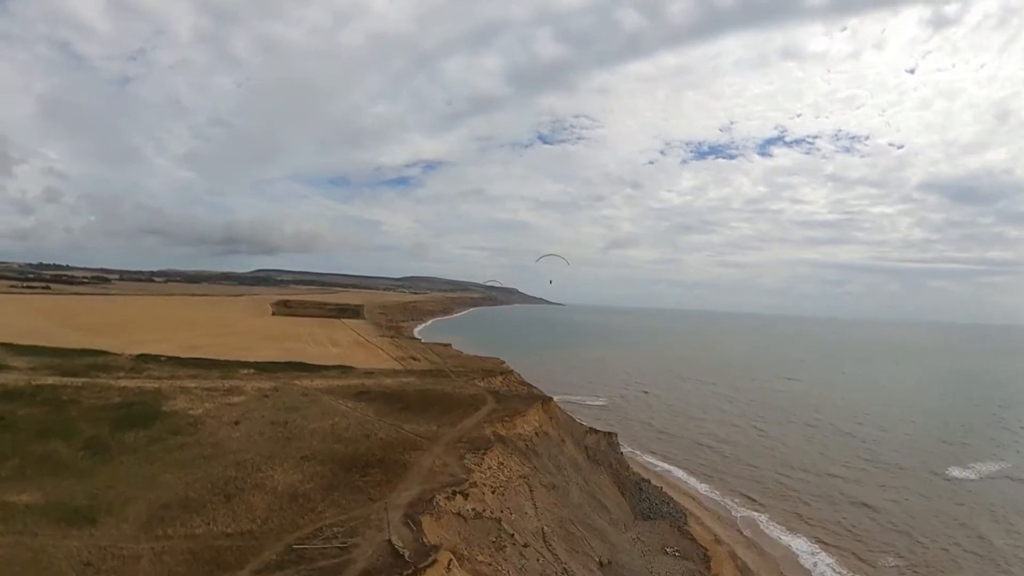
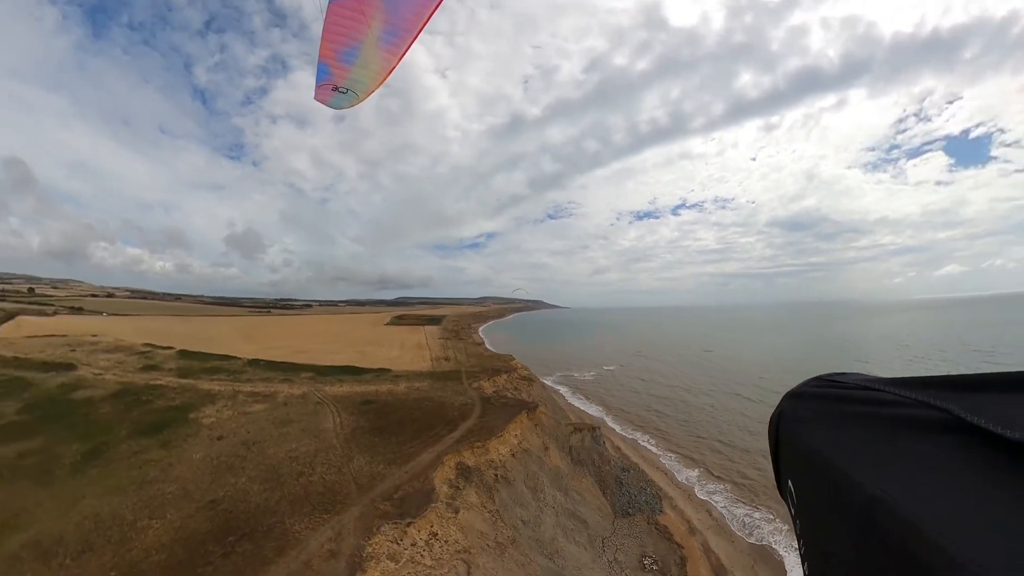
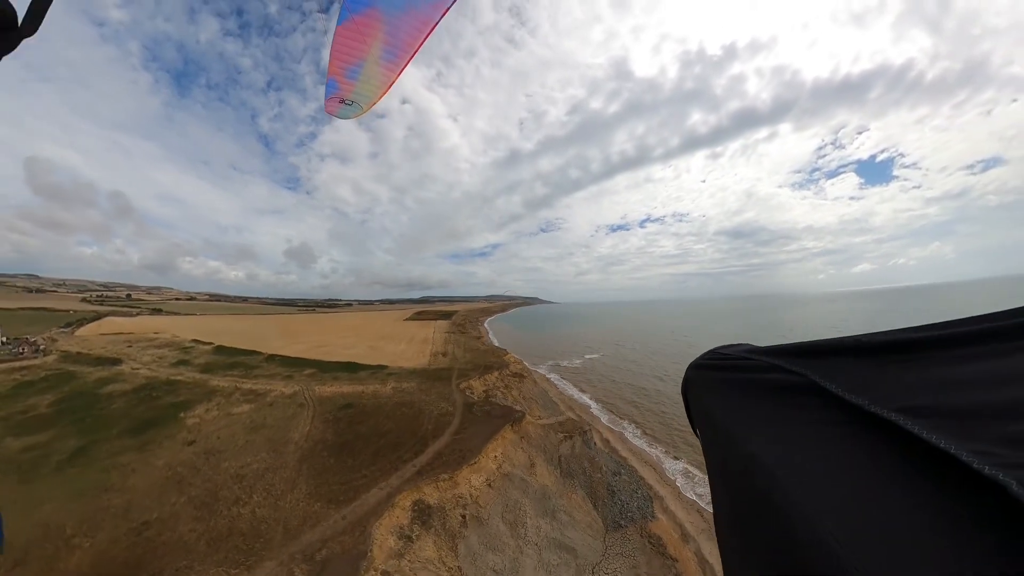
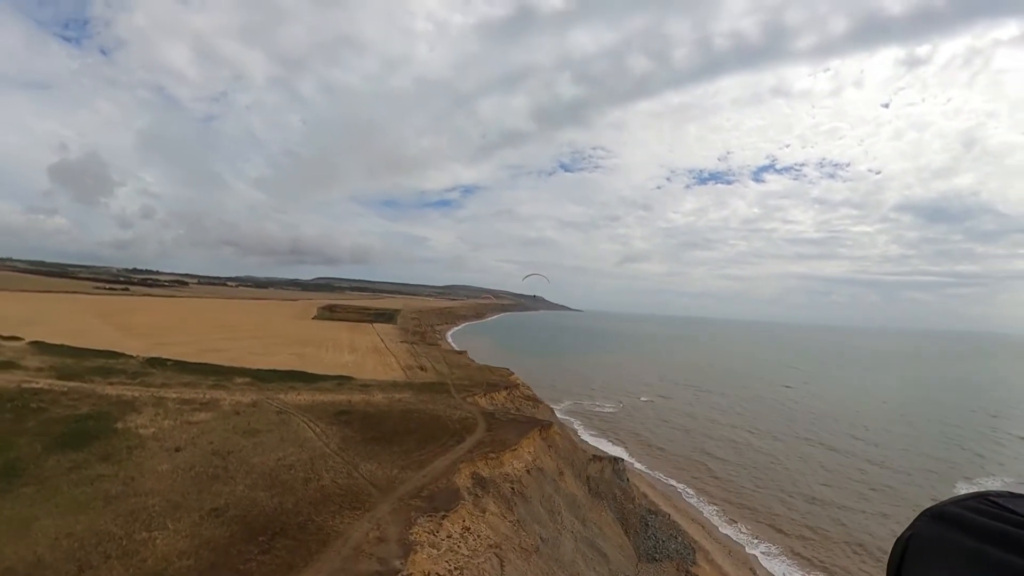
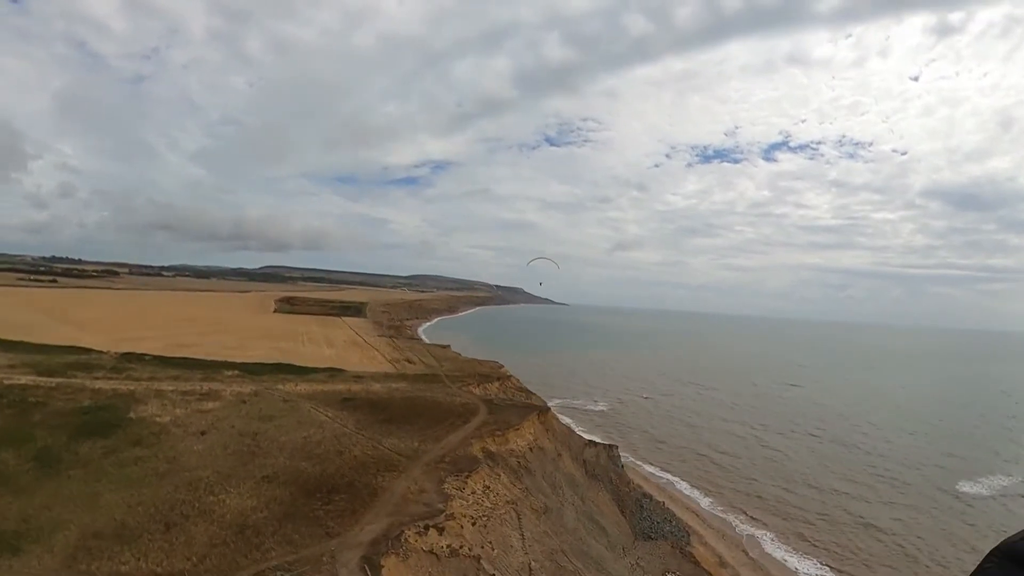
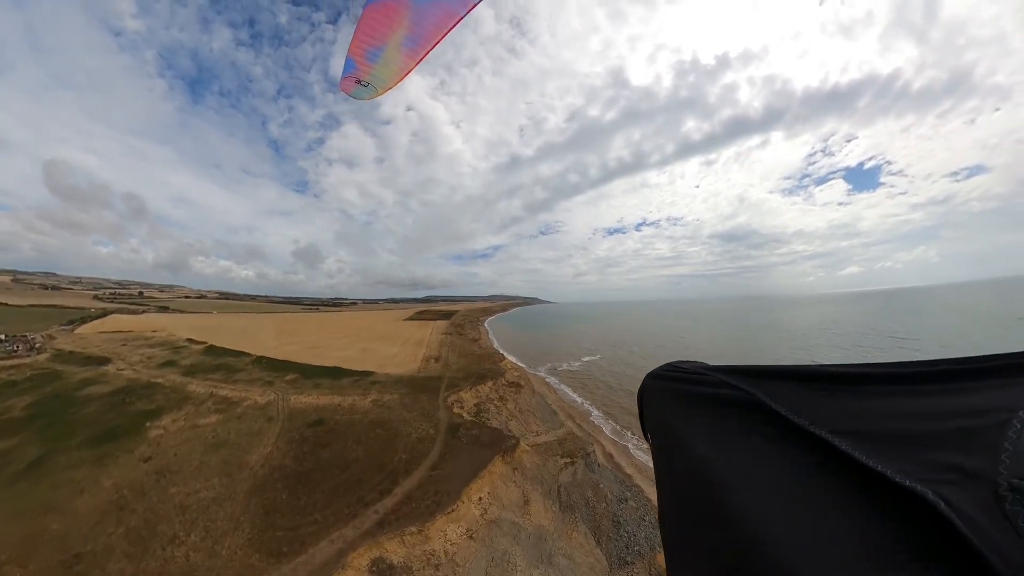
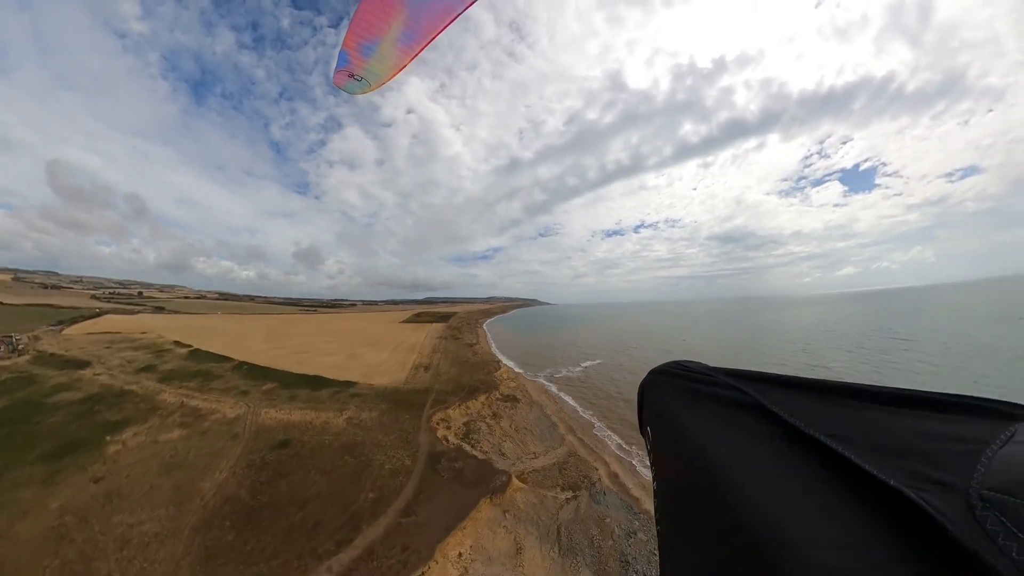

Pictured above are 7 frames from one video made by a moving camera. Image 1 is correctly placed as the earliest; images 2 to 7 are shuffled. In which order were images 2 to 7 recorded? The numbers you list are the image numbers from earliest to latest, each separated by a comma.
5, 4, 2, 3, 6, 7
